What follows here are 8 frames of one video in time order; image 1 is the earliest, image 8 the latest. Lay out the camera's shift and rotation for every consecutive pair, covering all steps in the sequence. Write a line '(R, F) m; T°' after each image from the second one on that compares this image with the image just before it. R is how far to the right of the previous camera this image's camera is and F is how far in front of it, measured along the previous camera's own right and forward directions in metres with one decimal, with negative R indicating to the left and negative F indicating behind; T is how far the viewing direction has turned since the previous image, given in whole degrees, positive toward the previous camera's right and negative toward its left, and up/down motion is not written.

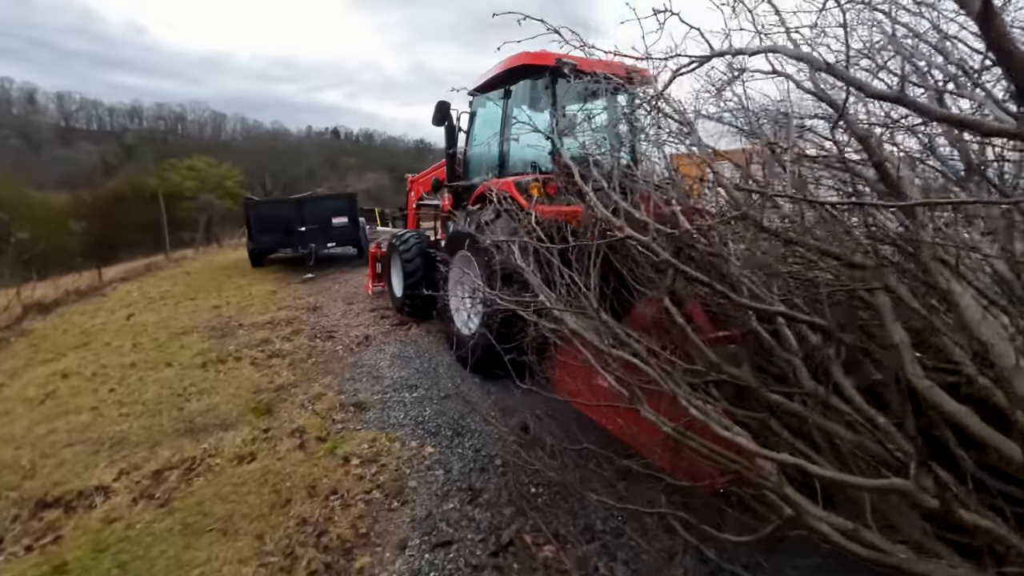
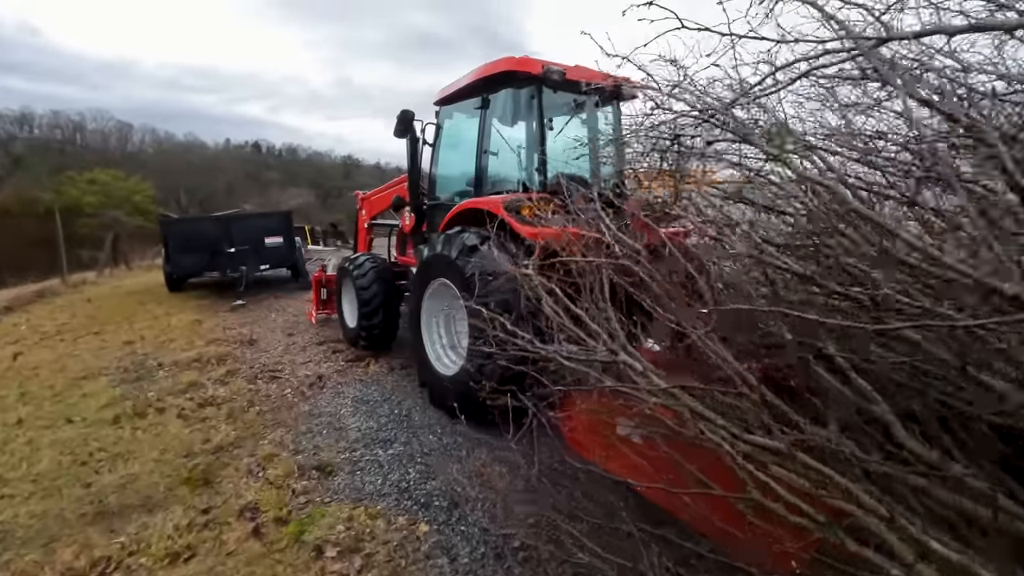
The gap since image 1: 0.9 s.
(-0.4, +0.5) m; +7°
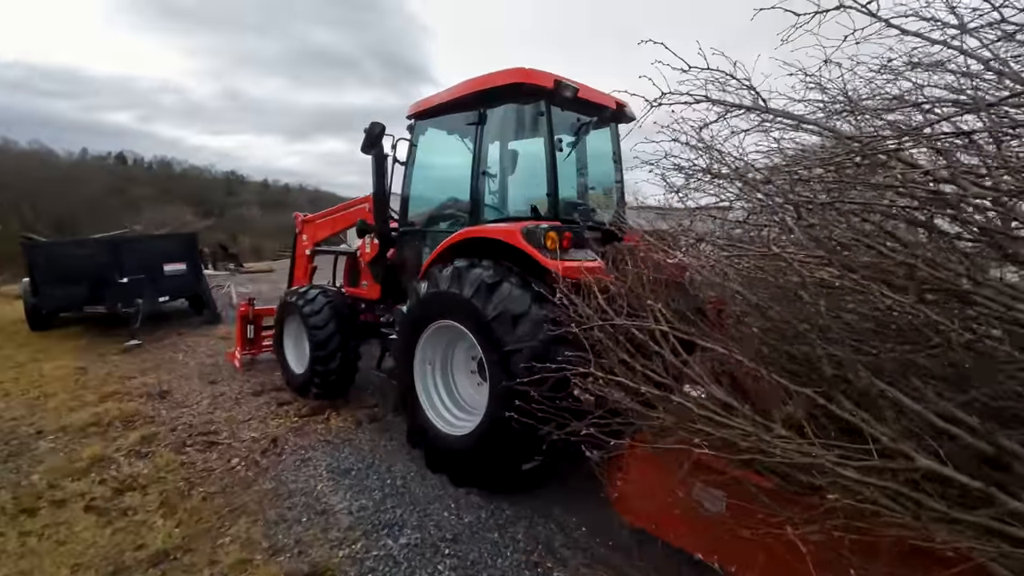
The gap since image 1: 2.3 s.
(-0.7, +0.5) m; +11°
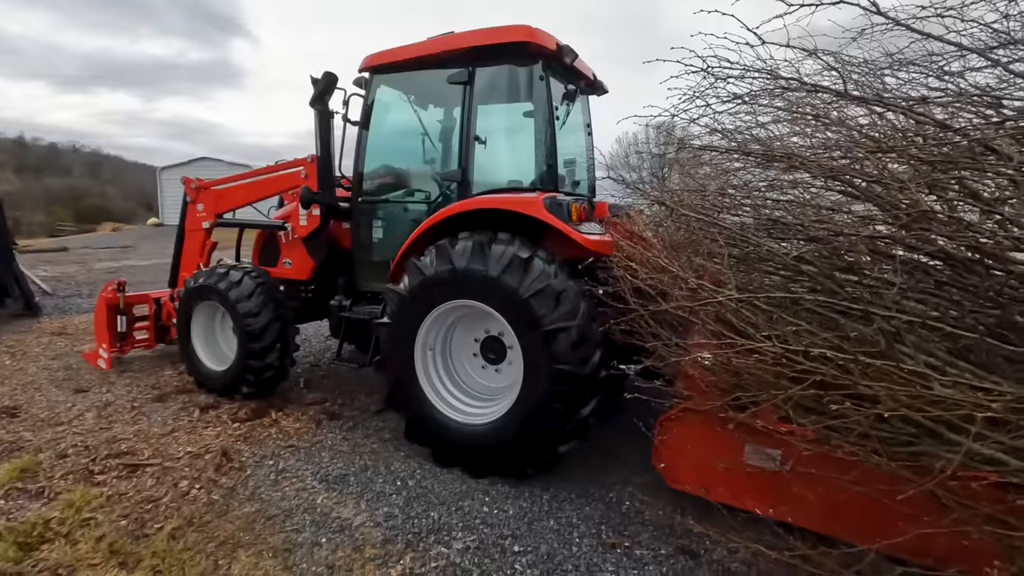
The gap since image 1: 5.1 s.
(-0.9, +0.3) m; +17°
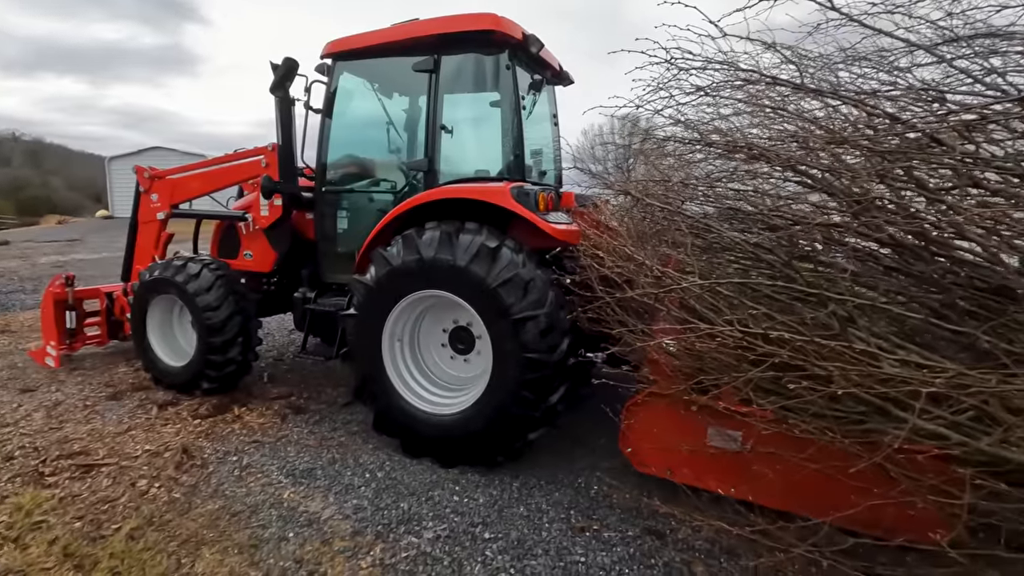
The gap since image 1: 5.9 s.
(0.0, 0.0) m; +3°
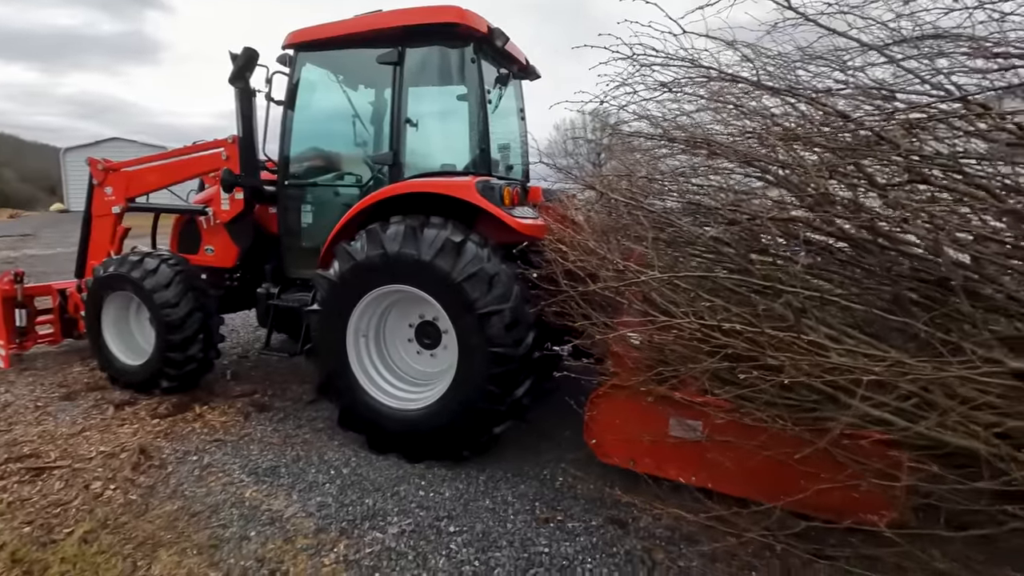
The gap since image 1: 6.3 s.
(0.0, 0.0) m; +3°
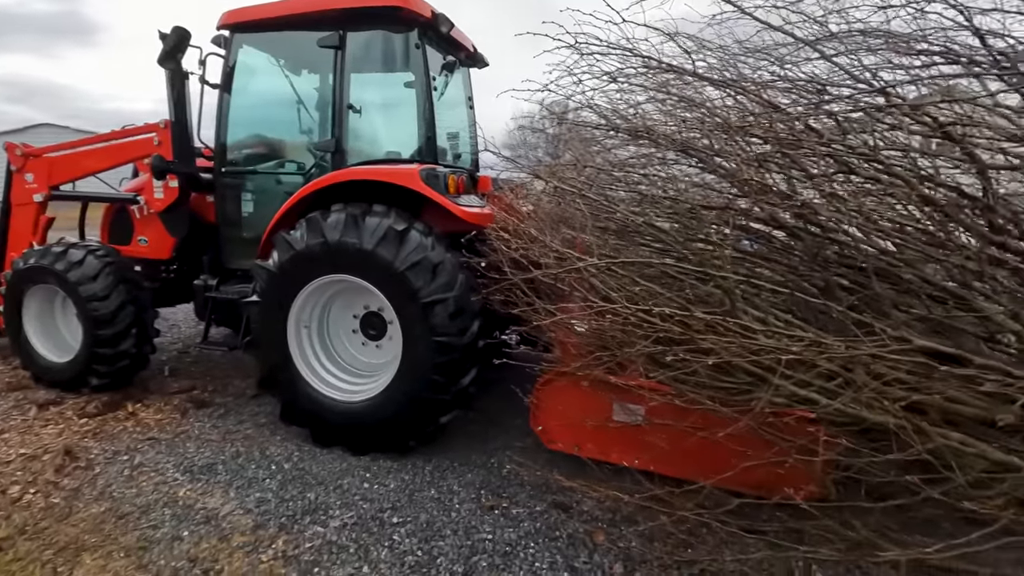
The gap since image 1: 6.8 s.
(+0.1, 0.0) m; +4°
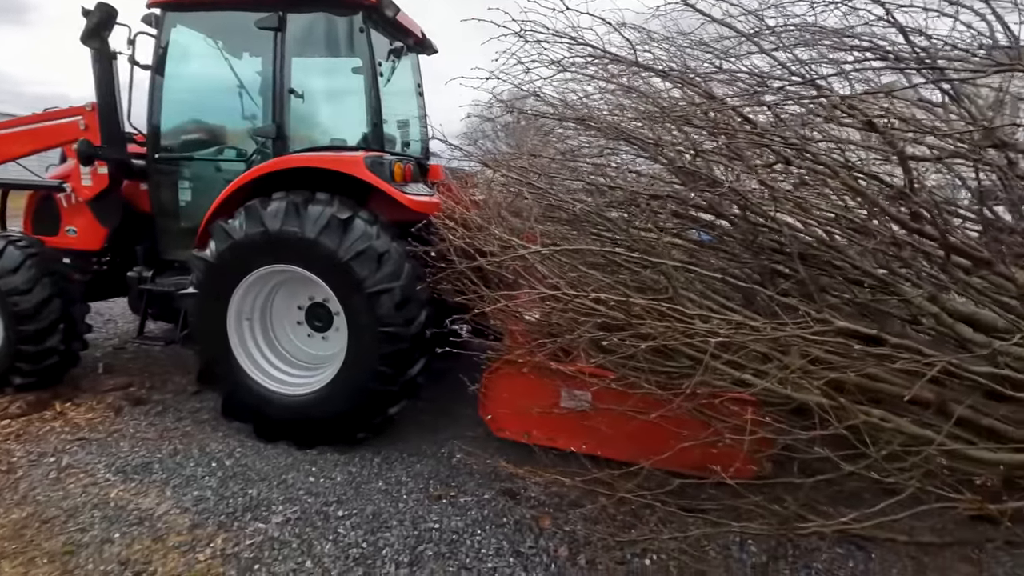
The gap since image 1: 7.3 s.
(+0.1, 0.0) m; +4°
